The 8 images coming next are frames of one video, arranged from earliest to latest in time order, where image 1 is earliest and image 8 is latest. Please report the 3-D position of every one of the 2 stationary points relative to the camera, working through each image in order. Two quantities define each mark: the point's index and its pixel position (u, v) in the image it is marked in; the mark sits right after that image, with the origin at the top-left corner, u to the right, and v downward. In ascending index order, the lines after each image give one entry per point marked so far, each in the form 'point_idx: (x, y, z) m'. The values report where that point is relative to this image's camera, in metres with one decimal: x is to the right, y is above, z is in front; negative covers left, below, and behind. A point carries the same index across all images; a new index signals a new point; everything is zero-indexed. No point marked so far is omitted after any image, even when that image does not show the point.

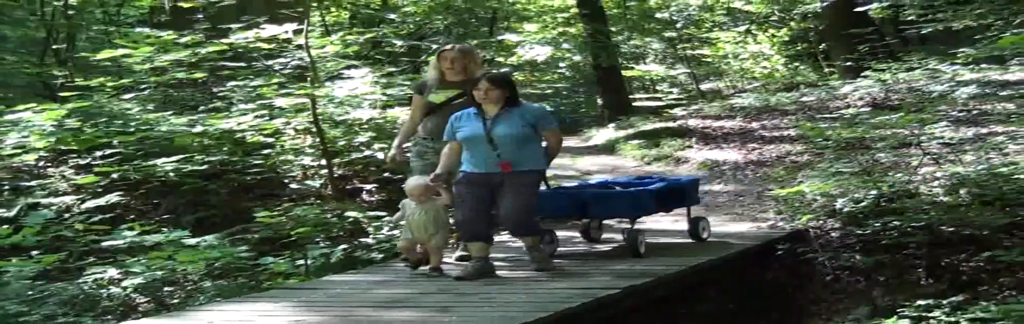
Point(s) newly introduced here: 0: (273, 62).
0: (-1.2, +0.5, +8.4) m
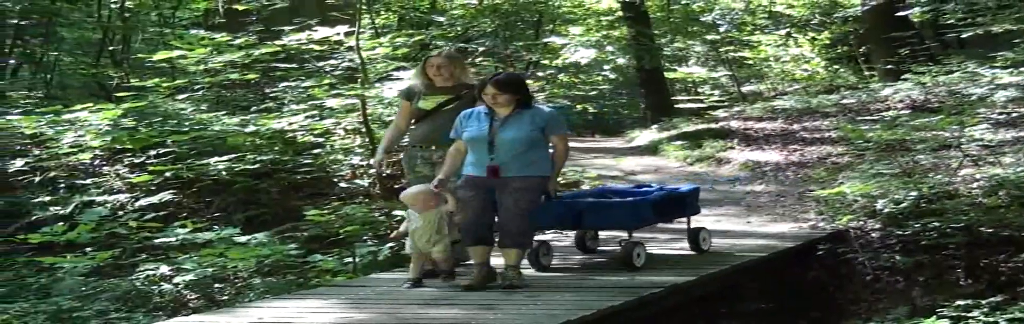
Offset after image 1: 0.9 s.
0: (-0.9, +0.5, +8.6) m
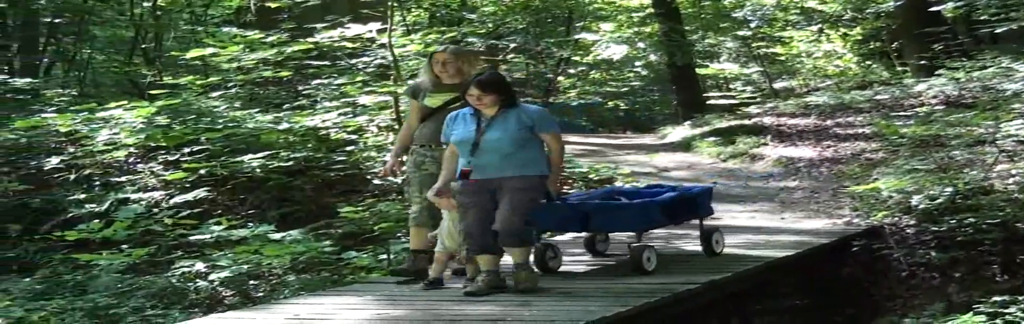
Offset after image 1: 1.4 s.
0: (-0.8, +0.5, +8.6) m
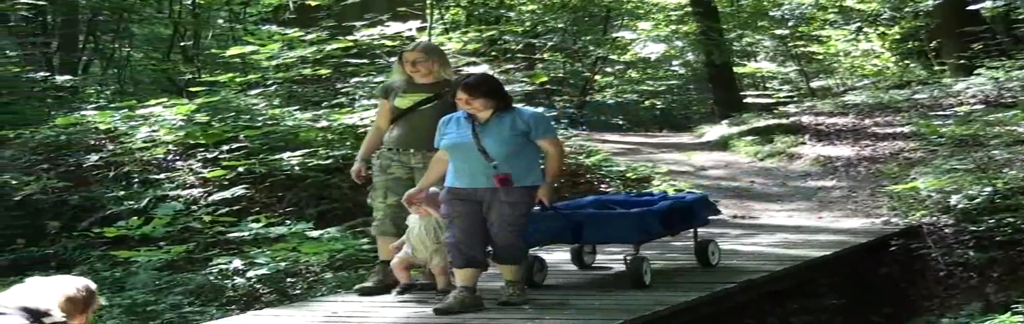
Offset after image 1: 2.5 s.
0: (-0.6, +0.5, +8.6) m
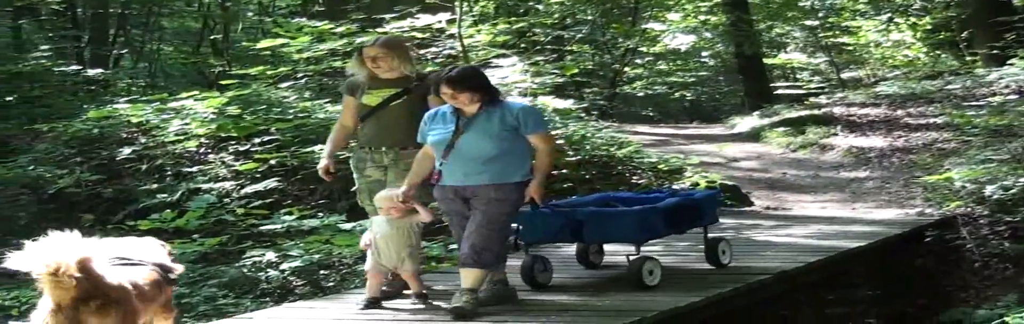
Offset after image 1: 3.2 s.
0: (-0.4, +0.5, +8.6) m
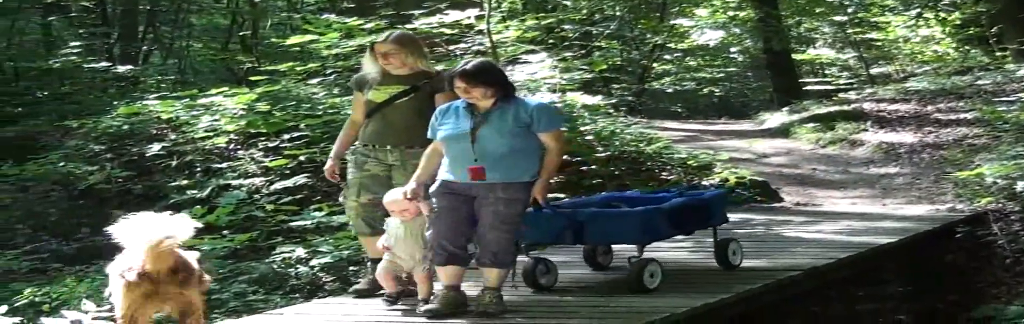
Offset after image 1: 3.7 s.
0: (-0.3, +0.6, +8.6) m
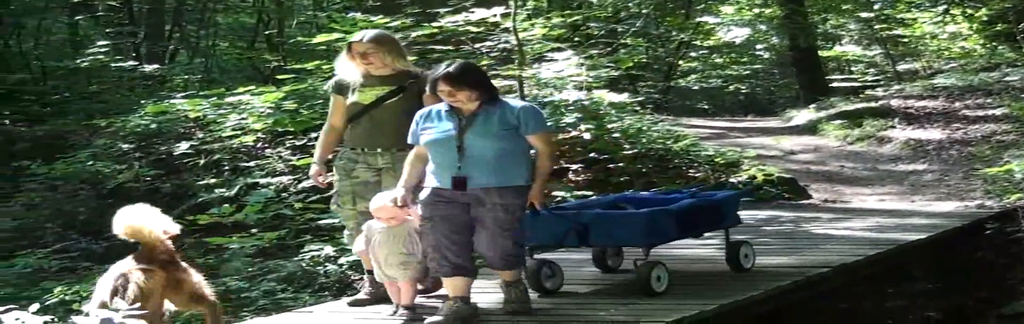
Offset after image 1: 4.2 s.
0: (-0.2, +0.6, +8.6) m
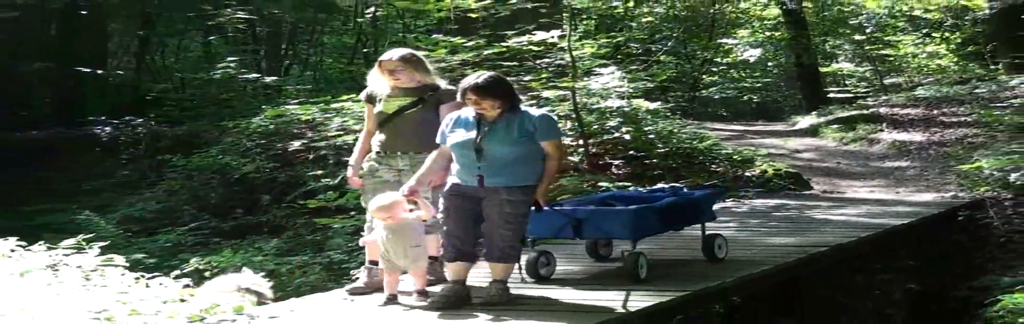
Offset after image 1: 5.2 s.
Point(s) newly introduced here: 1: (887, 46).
0: (+0.2, +0.6, +10.4) m
1: (+4.0, +1.3, +19.1) m
